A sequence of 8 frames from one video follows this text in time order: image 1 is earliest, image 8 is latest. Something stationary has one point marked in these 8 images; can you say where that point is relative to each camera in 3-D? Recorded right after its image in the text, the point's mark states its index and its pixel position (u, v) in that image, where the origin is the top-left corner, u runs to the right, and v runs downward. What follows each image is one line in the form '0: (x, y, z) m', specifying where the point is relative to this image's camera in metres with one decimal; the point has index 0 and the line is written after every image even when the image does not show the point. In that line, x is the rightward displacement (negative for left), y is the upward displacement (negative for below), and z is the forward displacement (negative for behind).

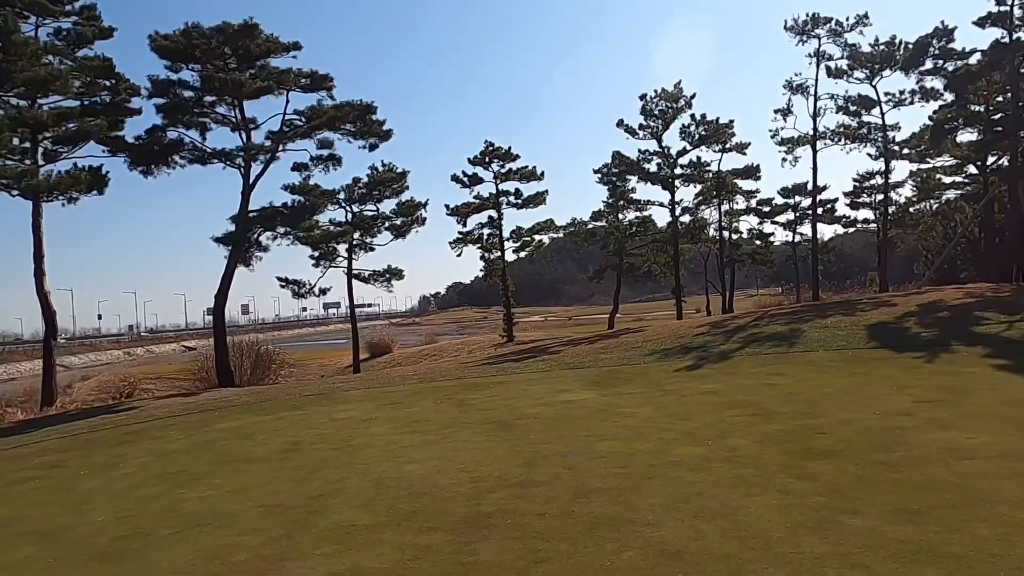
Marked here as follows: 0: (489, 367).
0: (-0.6, -1.9, +18.9) m
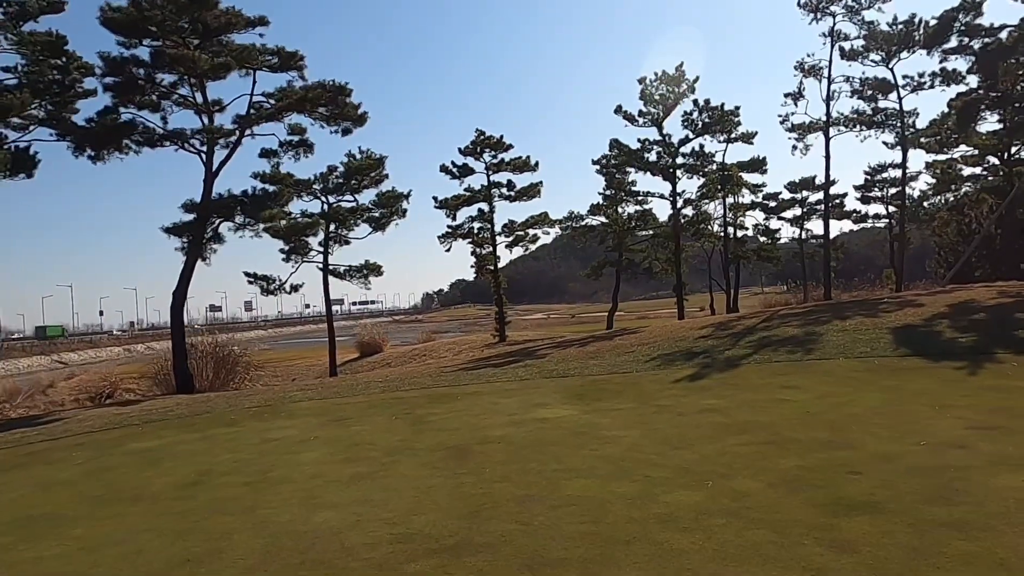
0: (-1.0, -1.8, +16.9) m
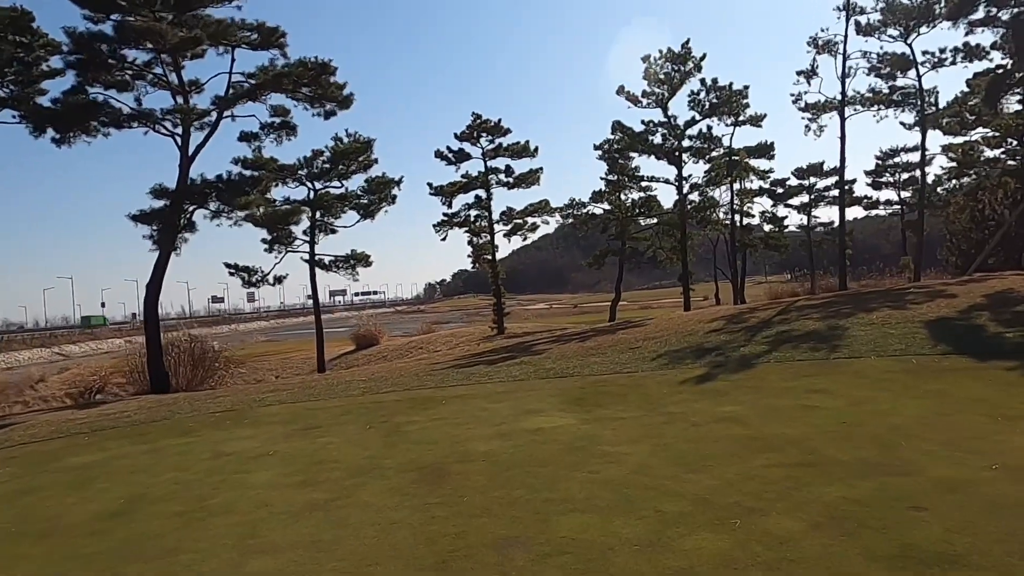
0: (-1.2, -1.7, +15.5) m
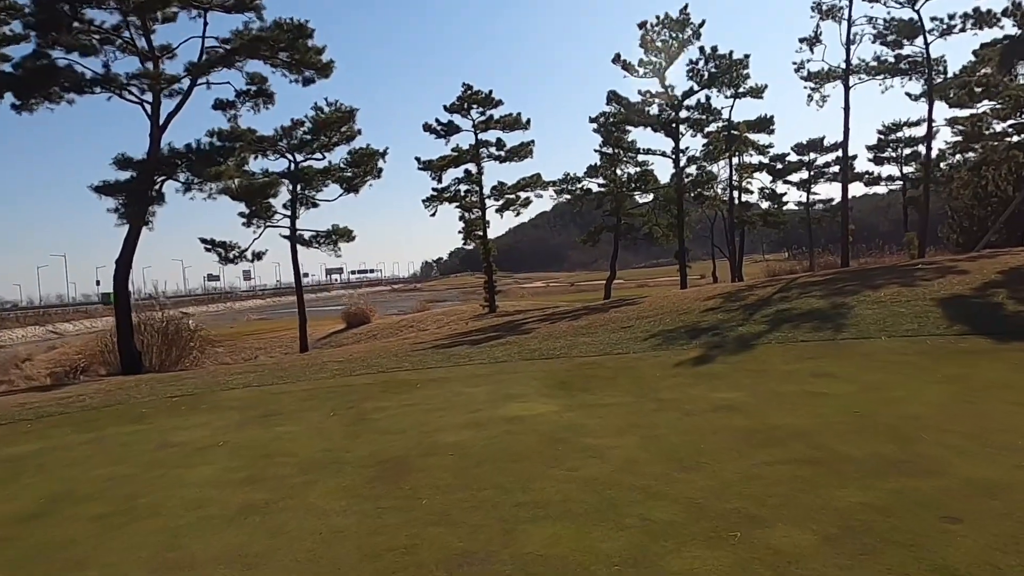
0: (-1.4, -1.2, +14.6) m
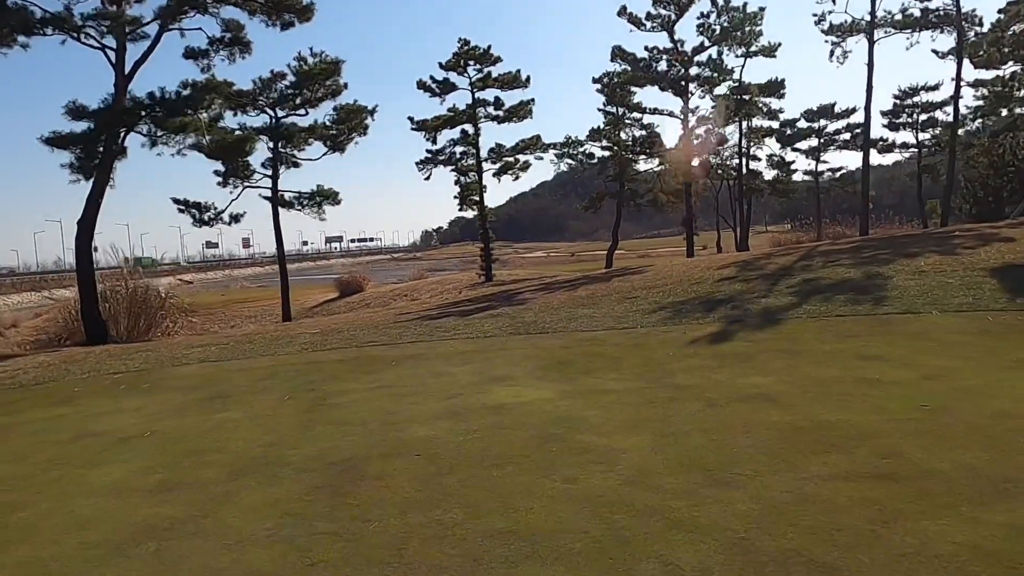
0: (-1.6, -0.6, +13.2) m
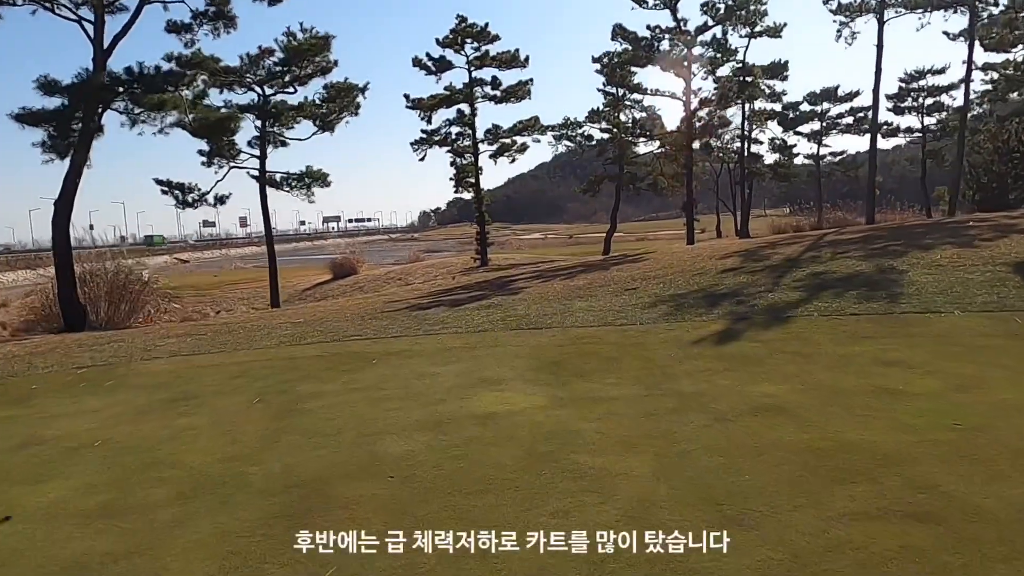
0: (-1.7, -0.4, +12.6) m
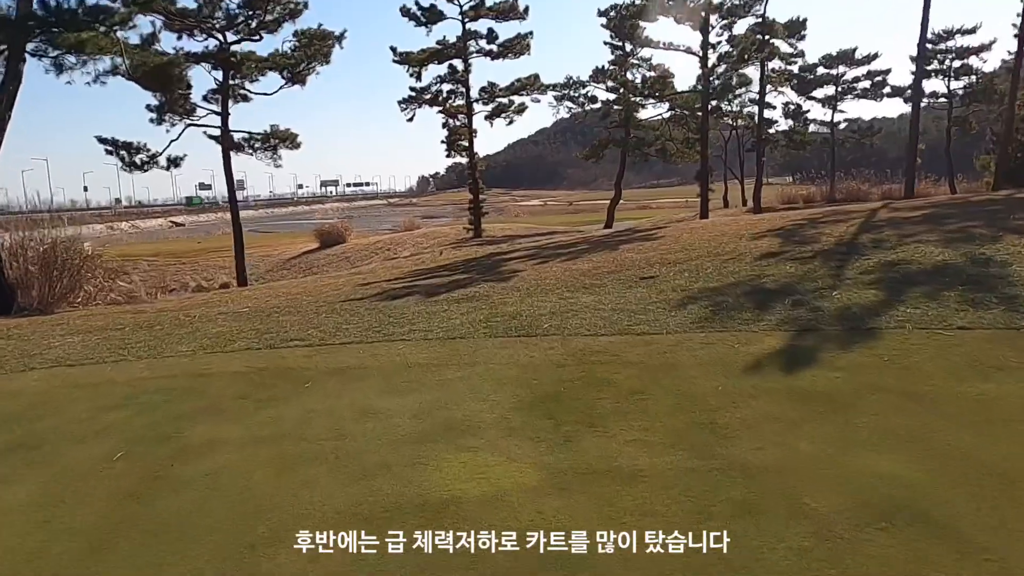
0: (-1.8, -0.2, +10.3) m
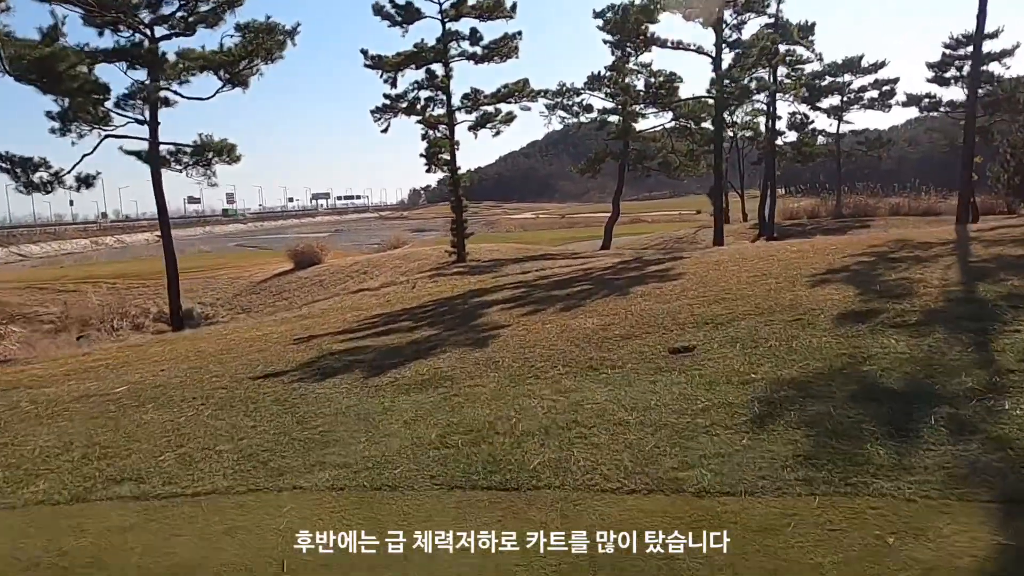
0: (-2.1, -0.9, +7.2) m
